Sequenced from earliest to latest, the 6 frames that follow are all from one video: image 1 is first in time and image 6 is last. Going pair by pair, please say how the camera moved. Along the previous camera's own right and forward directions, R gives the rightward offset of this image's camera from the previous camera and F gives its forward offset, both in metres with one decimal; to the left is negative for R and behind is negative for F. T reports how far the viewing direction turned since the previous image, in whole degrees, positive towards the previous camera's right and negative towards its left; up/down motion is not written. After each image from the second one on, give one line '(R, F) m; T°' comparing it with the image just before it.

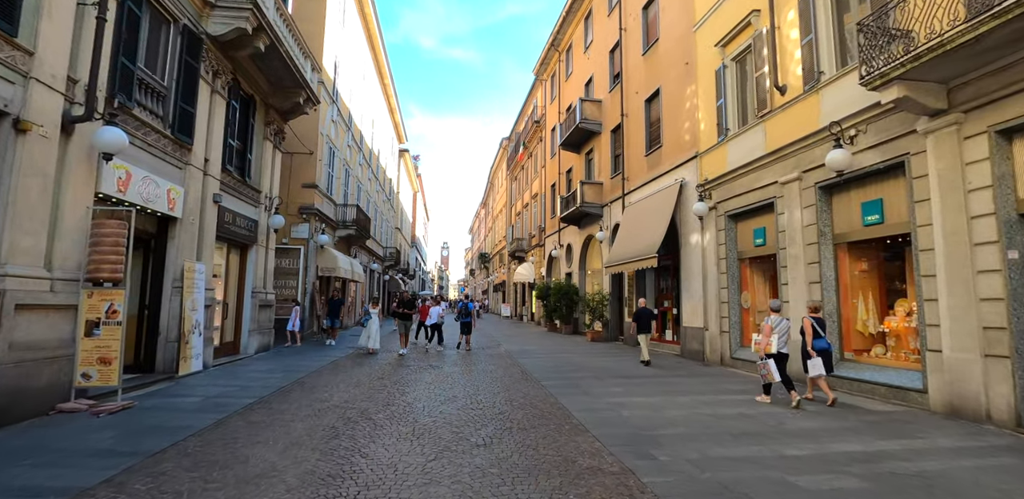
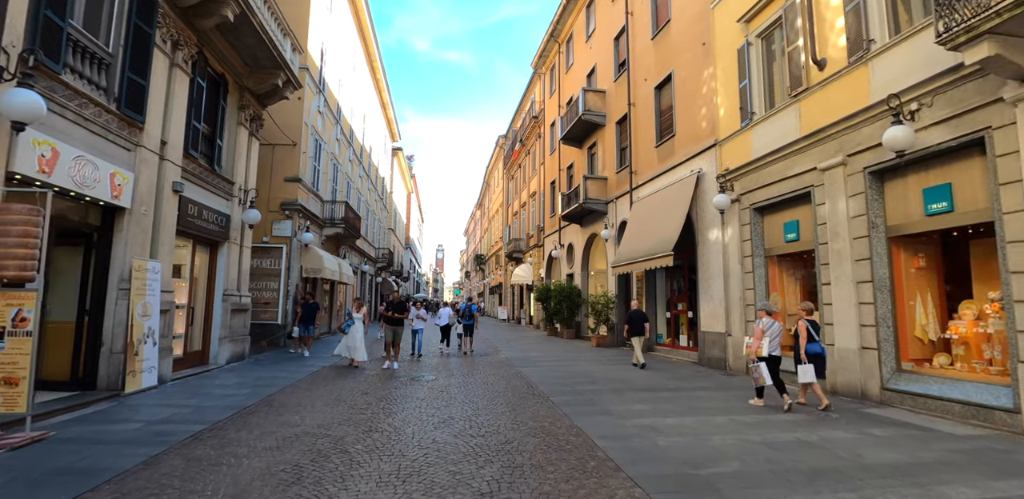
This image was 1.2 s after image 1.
(-0.2, +1.2) m; +1°
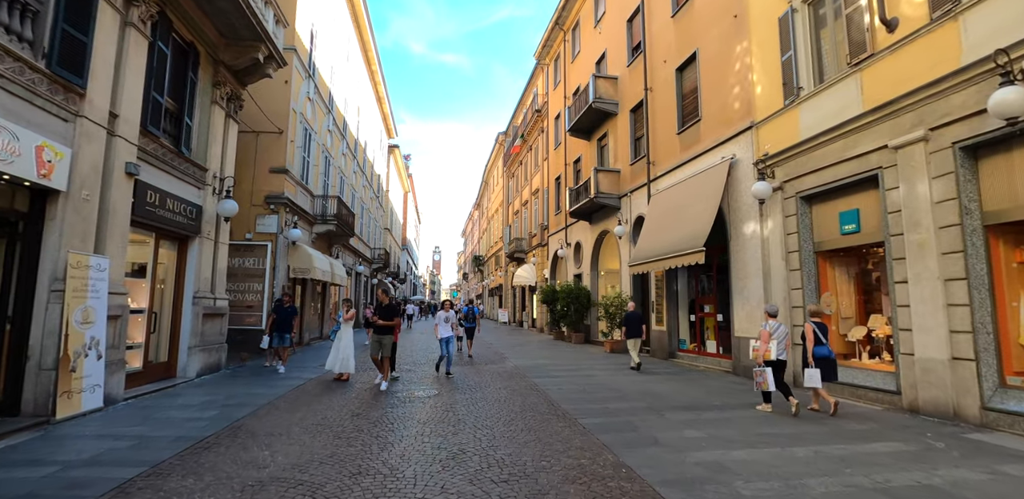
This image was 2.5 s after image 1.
(-0.3, +1.3) m; 0°
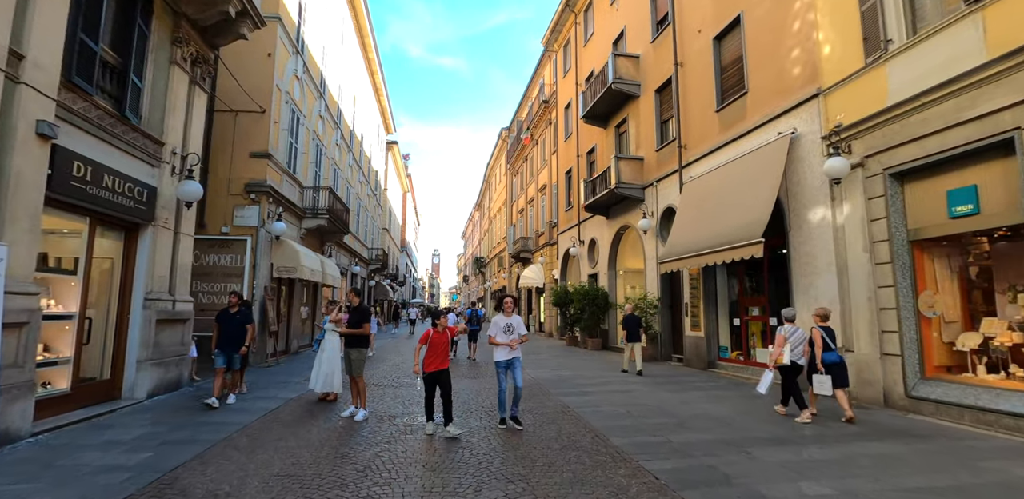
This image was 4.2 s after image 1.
(-0.4, +1.7) m; 0°
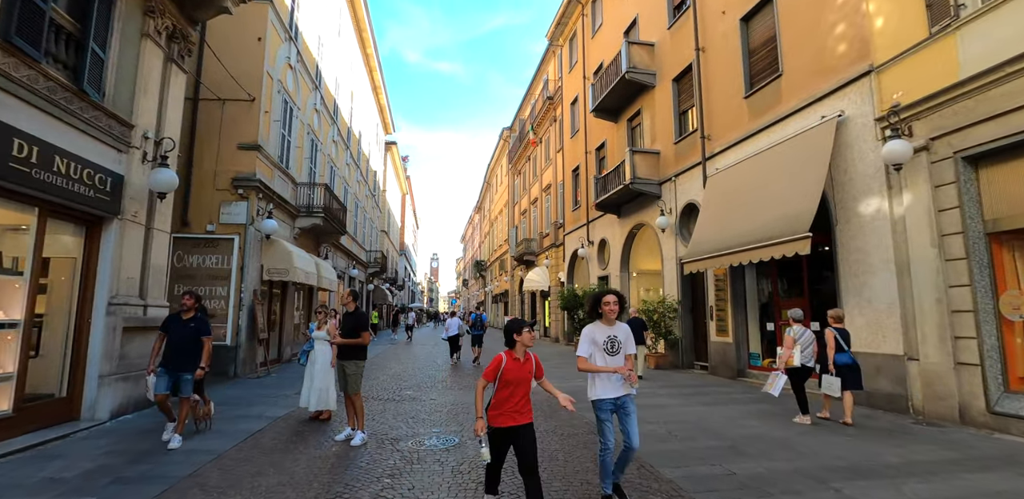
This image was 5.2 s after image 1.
(-0.3, +0.9) m; 0°
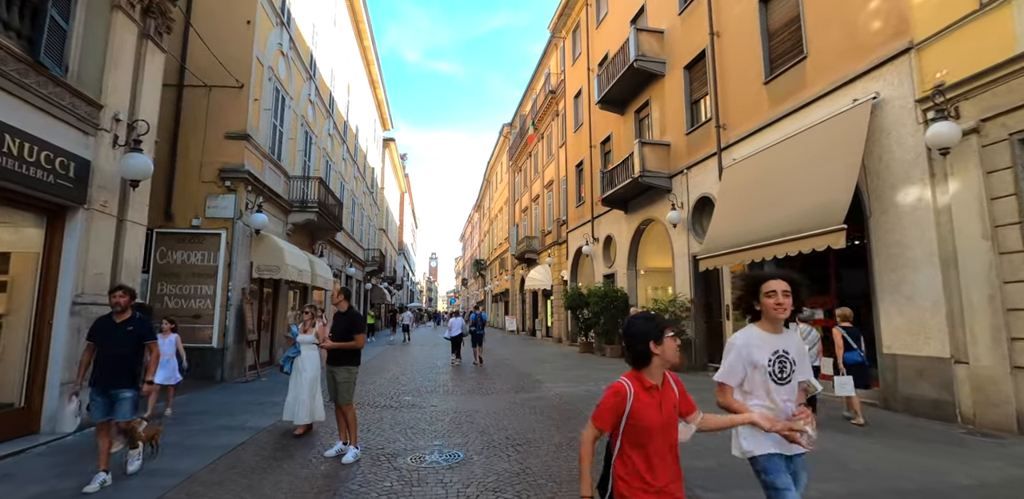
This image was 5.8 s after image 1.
(-0.1, +0.6) m; 0°
